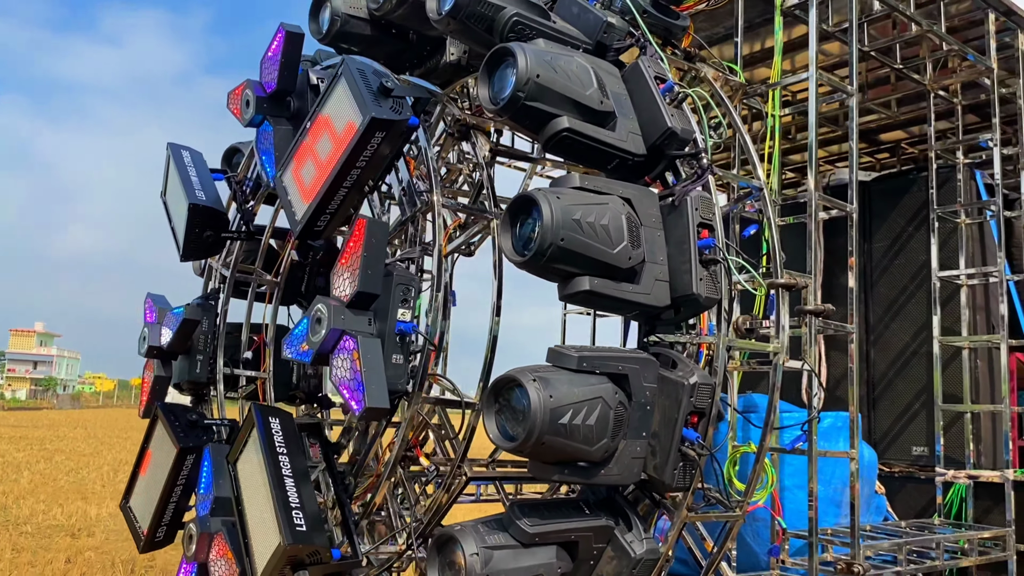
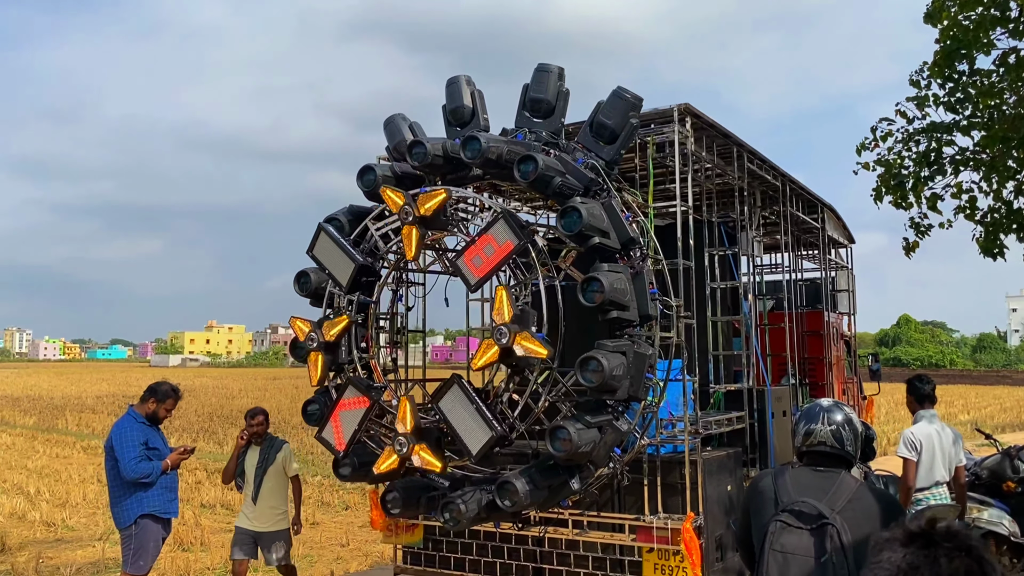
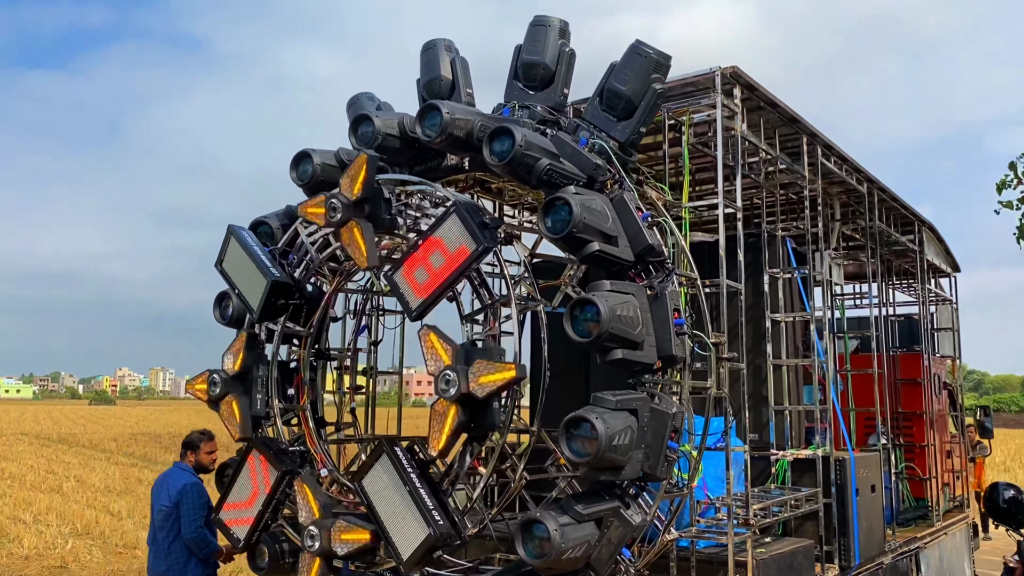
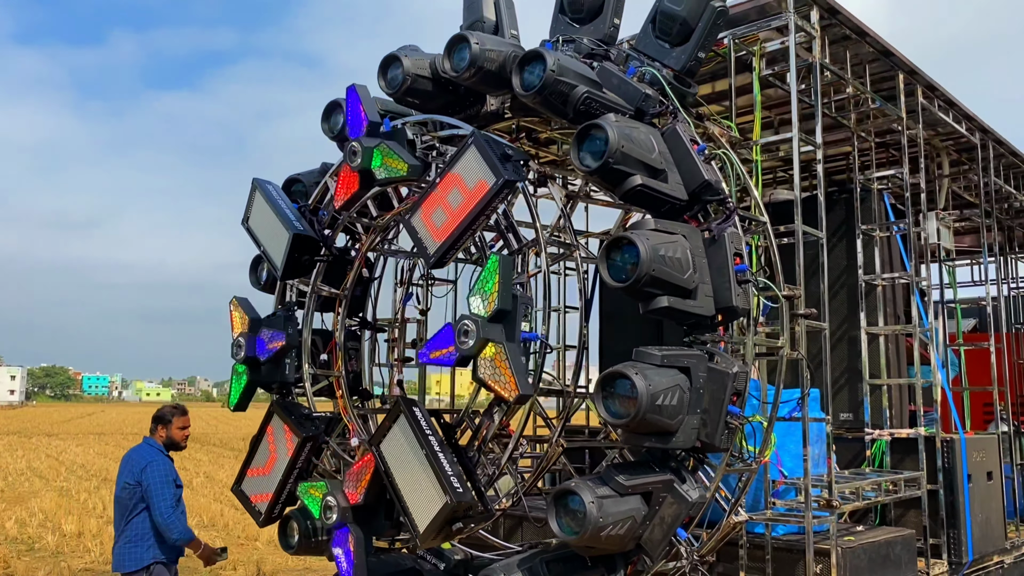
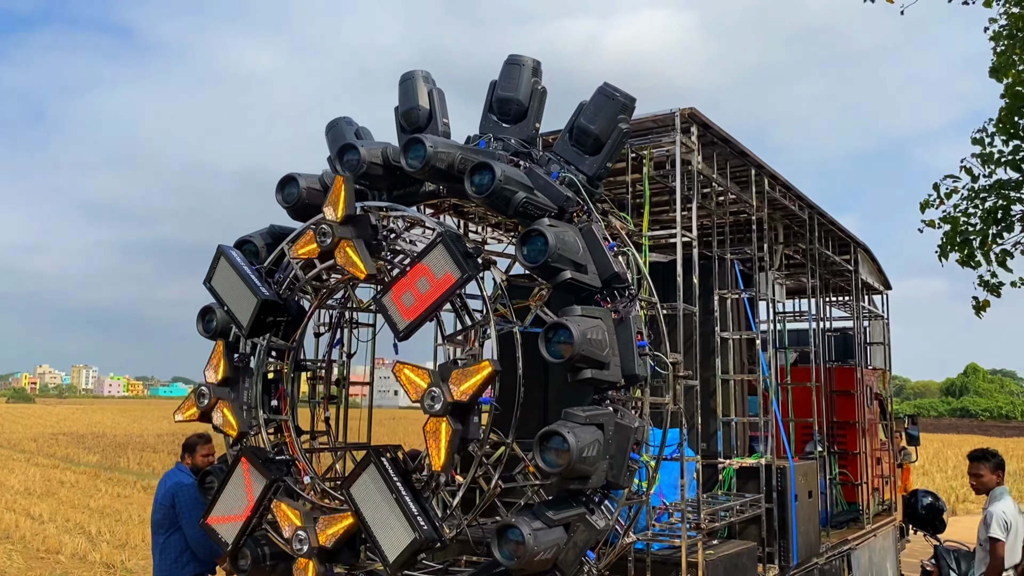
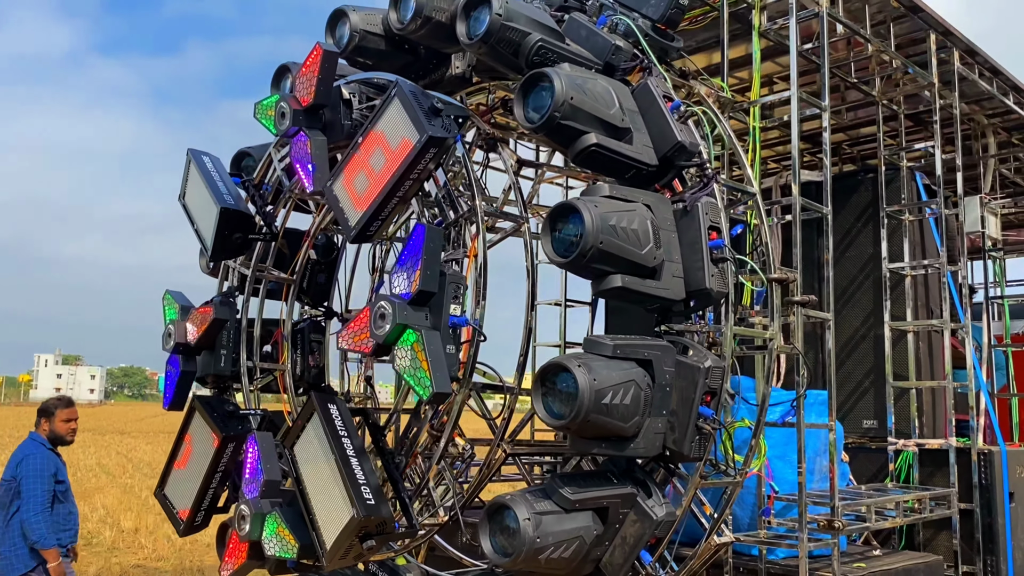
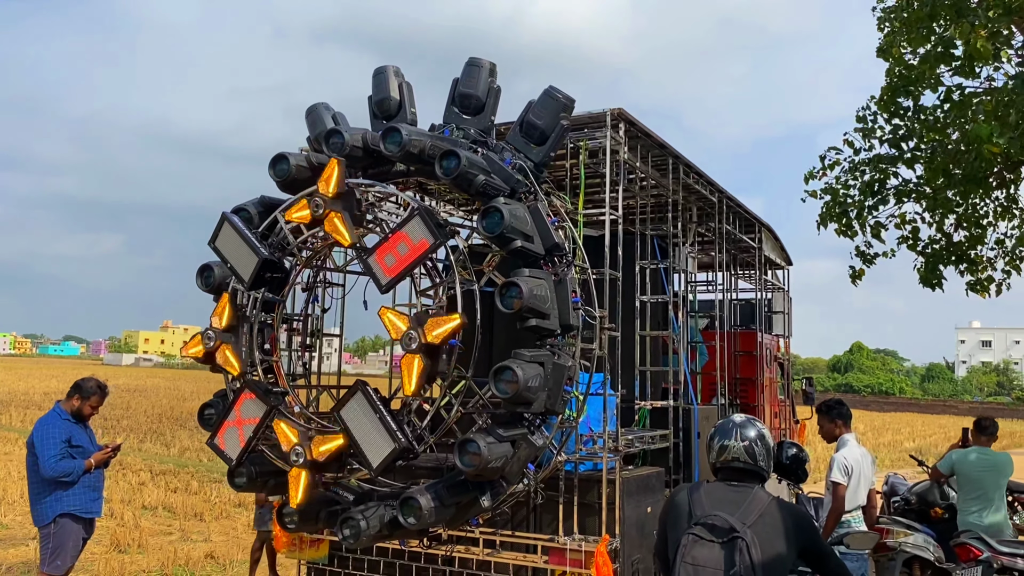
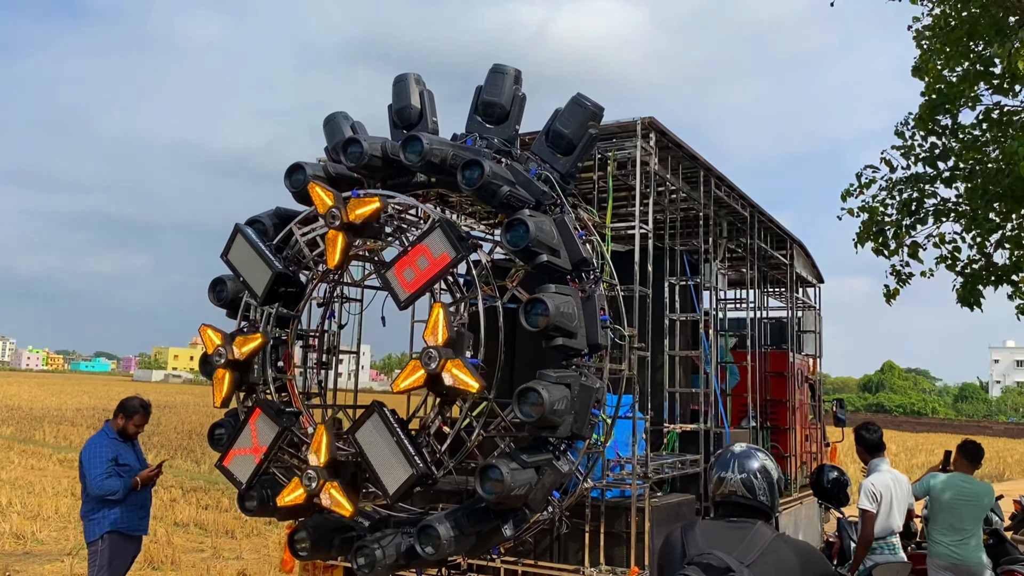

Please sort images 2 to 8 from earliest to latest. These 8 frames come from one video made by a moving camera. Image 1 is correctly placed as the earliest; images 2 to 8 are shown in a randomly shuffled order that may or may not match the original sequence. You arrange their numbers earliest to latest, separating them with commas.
6, 4, 3, 5, 8, 7, 2
